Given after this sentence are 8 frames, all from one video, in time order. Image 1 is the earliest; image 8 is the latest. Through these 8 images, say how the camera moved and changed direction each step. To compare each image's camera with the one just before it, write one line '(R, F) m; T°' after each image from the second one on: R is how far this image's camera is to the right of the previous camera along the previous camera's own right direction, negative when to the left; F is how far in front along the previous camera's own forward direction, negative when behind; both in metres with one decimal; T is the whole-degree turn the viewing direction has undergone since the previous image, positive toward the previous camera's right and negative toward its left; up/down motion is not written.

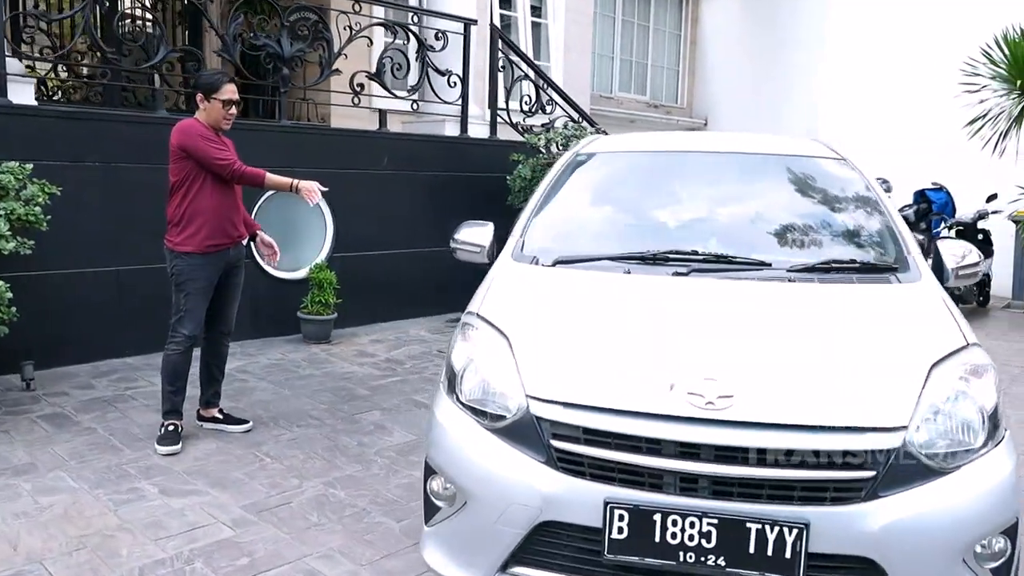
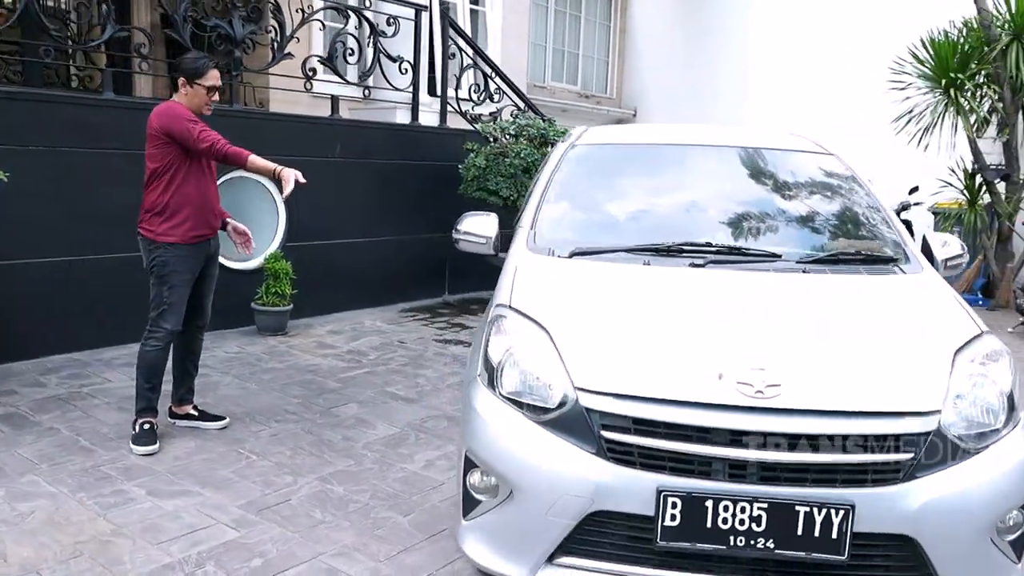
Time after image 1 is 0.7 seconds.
(-0.4, 0.0) m; +6°
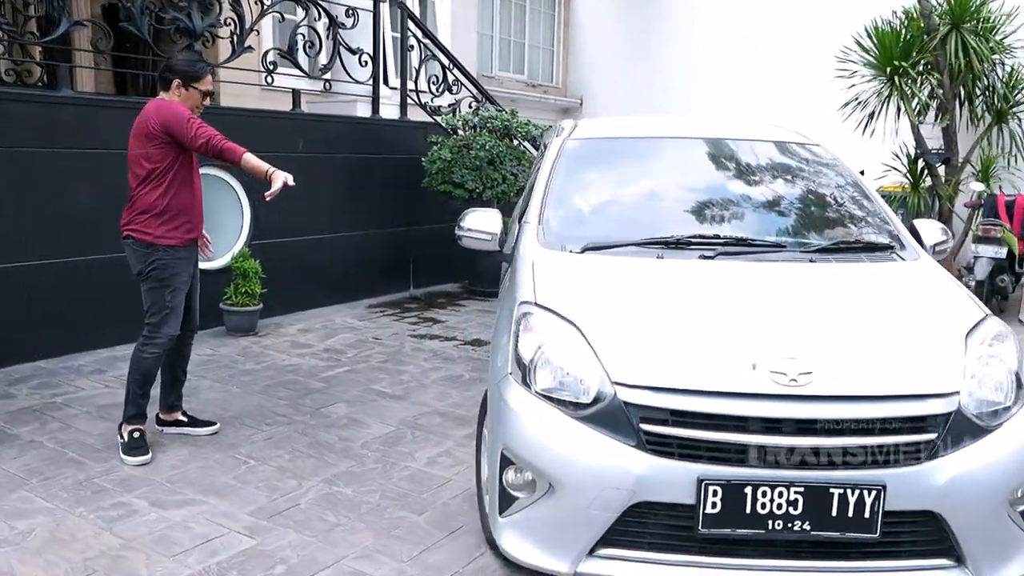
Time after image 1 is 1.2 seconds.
(-0.3, 0.0) m; +4°
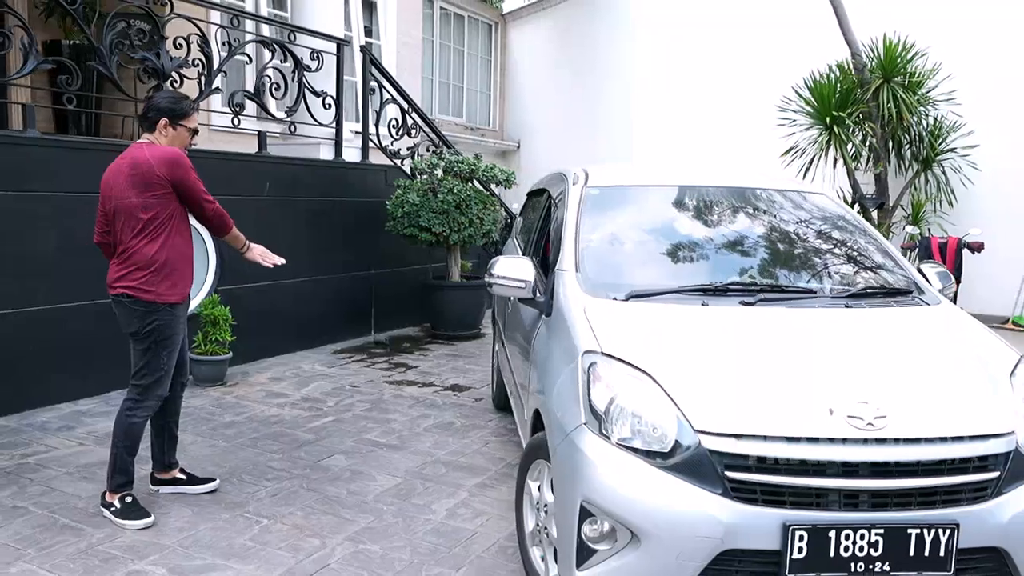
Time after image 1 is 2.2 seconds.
(-0.5, 0.0) m; +6°
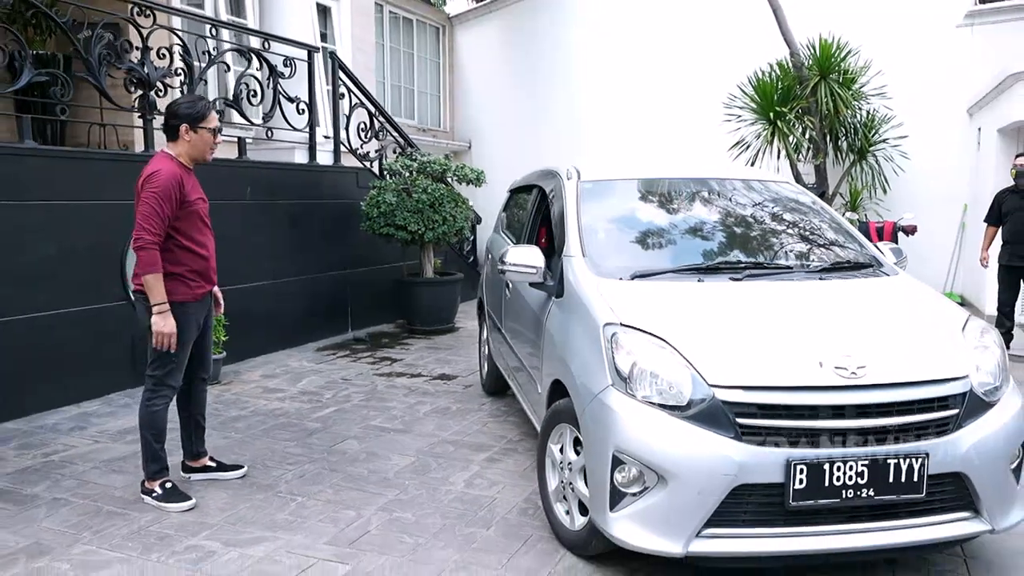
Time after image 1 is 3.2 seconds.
(-0.3, -0.3) m; +4°
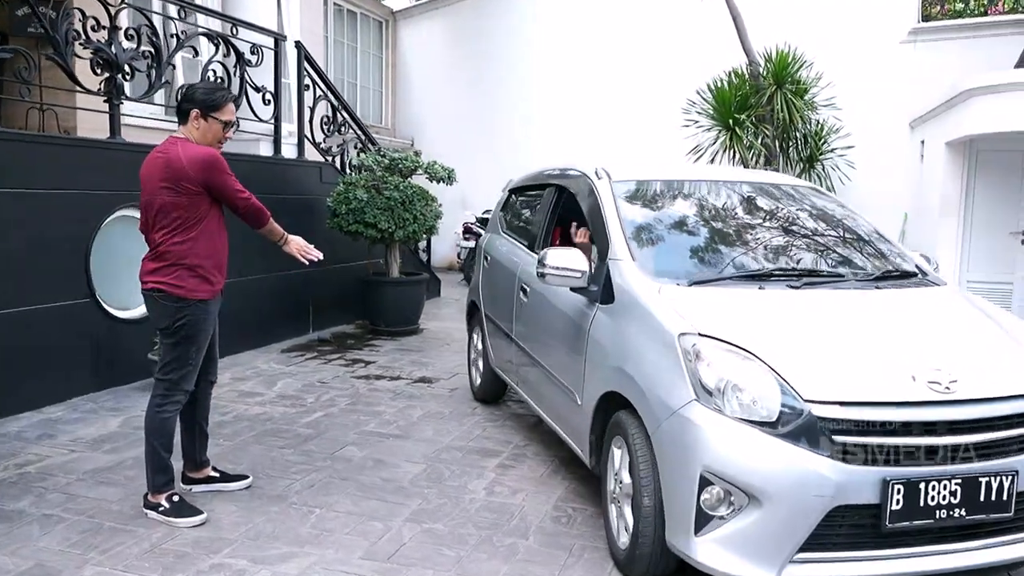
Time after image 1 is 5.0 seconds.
(-0.5, +0.1) m; +6°
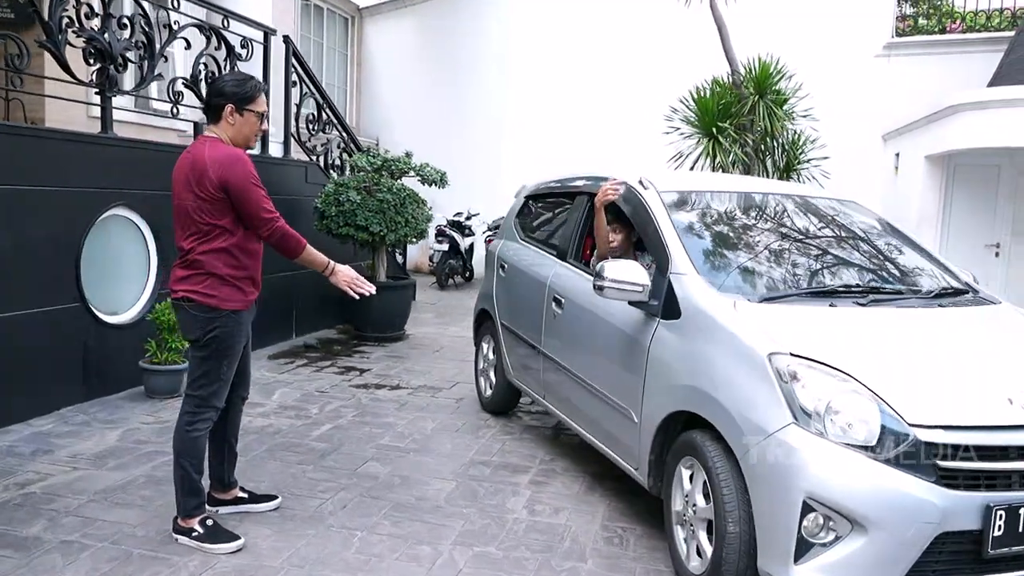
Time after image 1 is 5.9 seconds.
(-0.5, +0.2) m; +4°
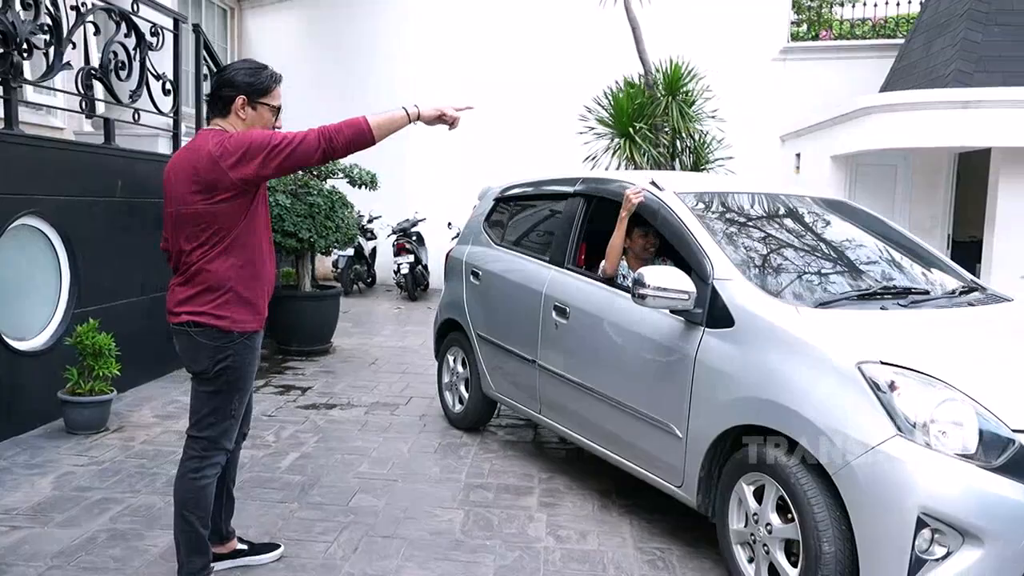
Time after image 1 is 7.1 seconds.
(-0.7, +0.3) m; +10°
